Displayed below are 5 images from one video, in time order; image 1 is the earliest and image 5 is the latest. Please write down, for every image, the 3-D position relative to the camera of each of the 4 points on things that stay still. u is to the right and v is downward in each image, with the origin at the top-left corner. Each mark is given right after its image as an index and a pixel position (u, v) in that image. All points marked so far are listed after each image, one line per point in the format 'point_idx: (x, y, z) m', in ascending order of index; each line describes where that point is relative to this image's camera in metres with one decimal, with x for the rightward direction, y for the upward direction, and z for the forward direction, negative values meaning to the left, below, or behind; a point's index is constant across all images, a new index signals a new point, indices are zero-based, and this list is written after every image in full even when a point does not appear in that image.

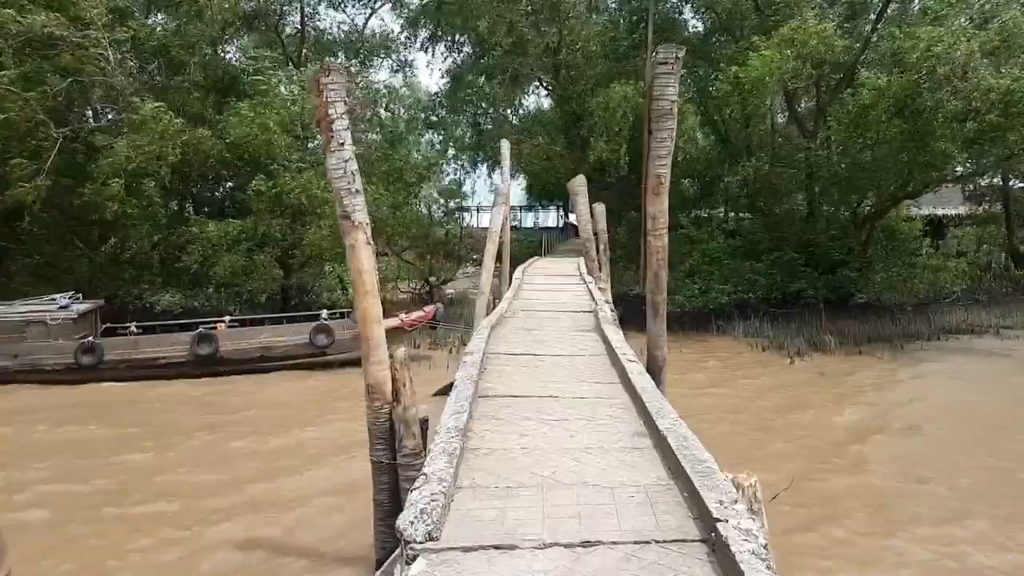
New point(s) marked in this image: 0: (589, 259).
0: (+1.1, +0.4, +11.7) m
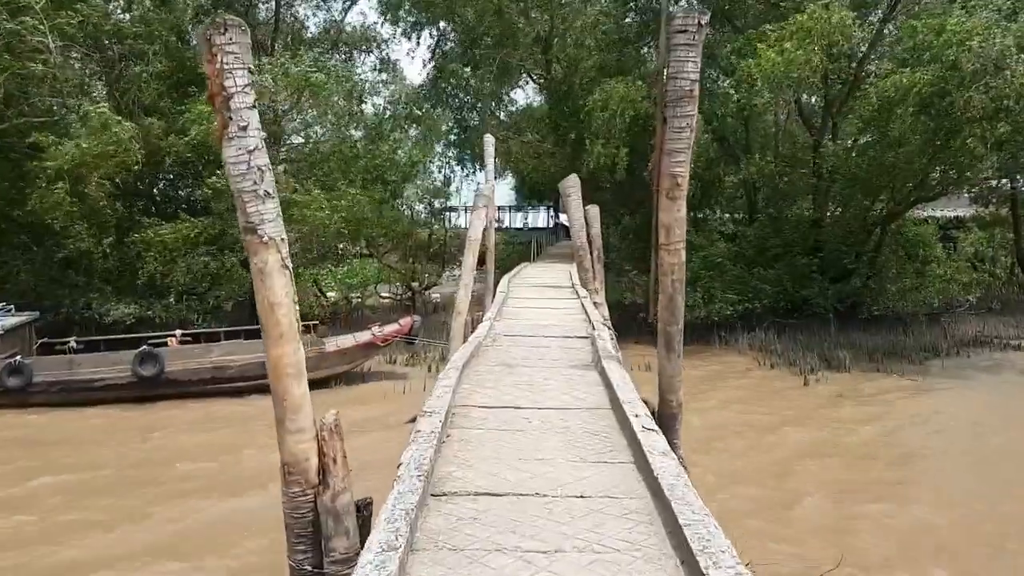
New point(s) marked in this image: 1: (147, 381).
0: (+0.9, +0.3, +10.4) m
1: (-5.0, -1.3, +11.0) m
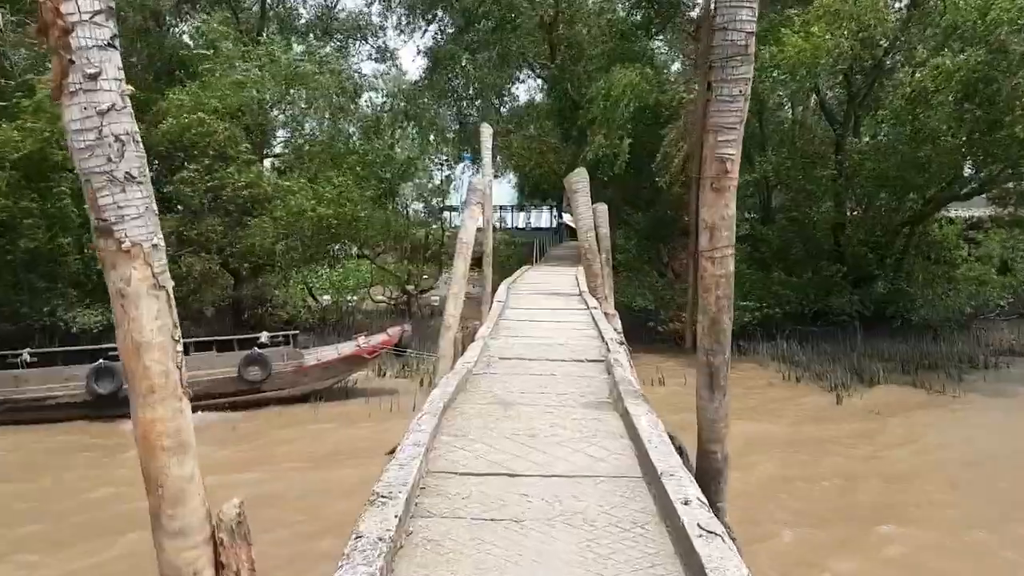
0: (+0.9, +0.2, +9.2) m
1: (-5.0, -1.4, +9.8) m
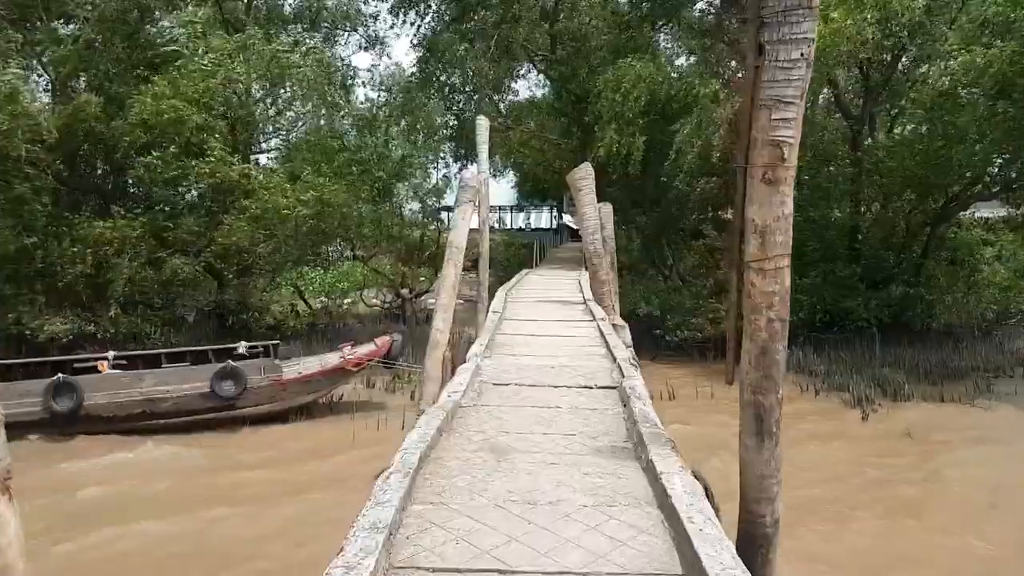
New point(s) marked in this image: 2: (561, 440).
0: (+0.9, +0.1, +8.4) m
1: (-5.0, -1.5, +9.0) m
2: (+0.2, -0.7, +3.5) m
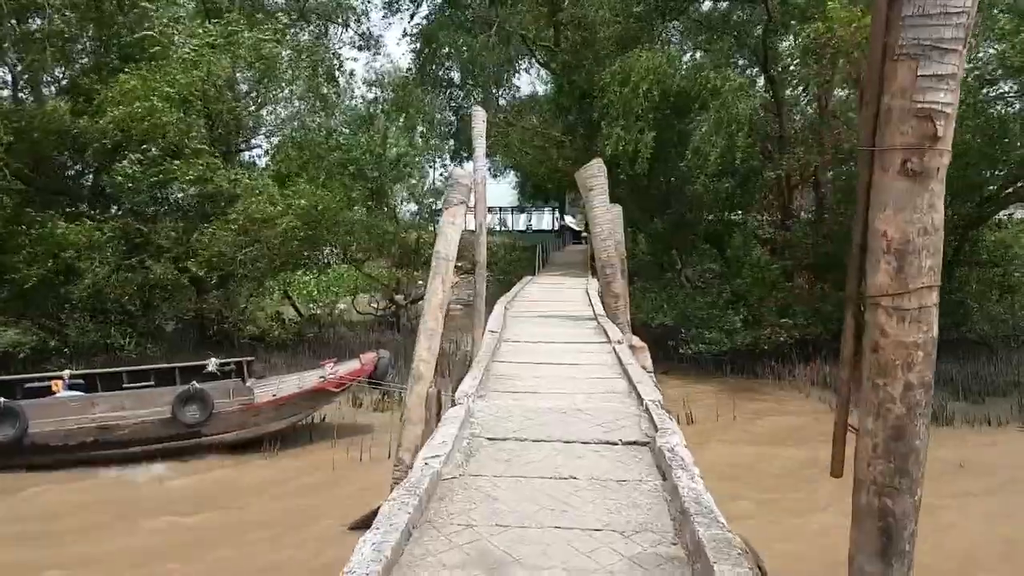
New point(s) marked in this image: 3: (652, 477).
0: (+0.9, 0.0, +7.3) m
1: (-5.0, -1.6, +8.0) m
2: (+0.2, -0.8, +2.5) m
3: (+0.5, -0.7, +3.1) m
